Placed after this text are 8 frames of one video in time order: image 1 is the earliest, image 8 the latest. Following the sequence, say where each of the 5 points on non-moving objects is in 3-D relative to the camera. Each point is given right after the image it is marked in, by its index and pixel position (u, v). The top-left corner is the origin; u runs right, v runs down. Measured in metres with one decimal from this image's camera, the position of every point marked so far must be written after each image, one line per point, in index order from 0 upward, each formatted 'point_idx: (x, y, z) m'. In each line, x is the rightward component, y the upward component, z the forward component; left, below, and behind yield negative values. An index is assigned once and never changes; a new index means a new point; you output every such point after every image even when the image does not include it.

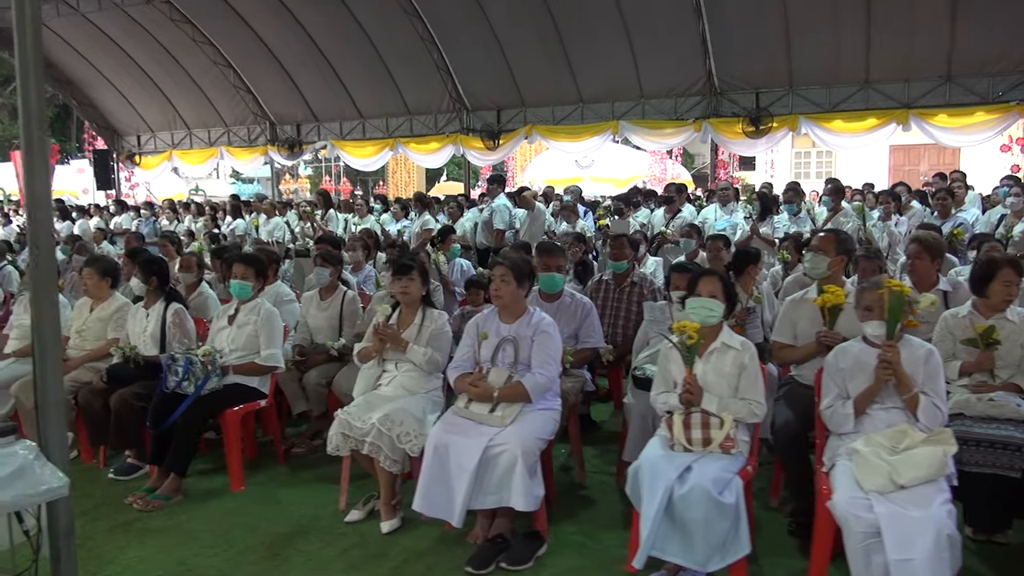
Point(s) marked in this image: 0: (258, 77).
0: (-5.3, +4.4, +17.1) m
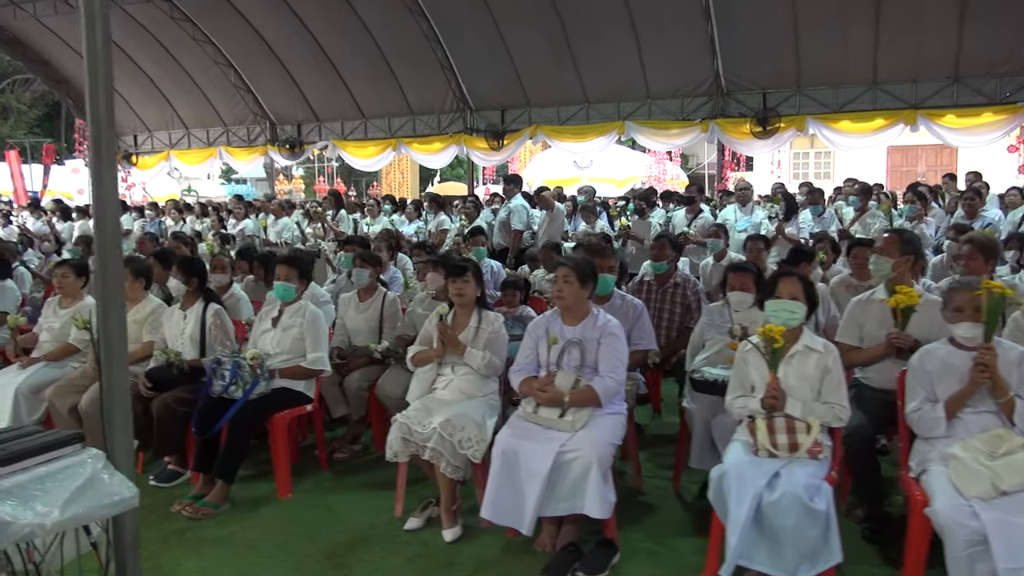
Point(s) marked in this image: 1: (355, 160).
0: (-5.2, +4.4, +16.9) m
1: (-3.3, +2.7, +16.8) m
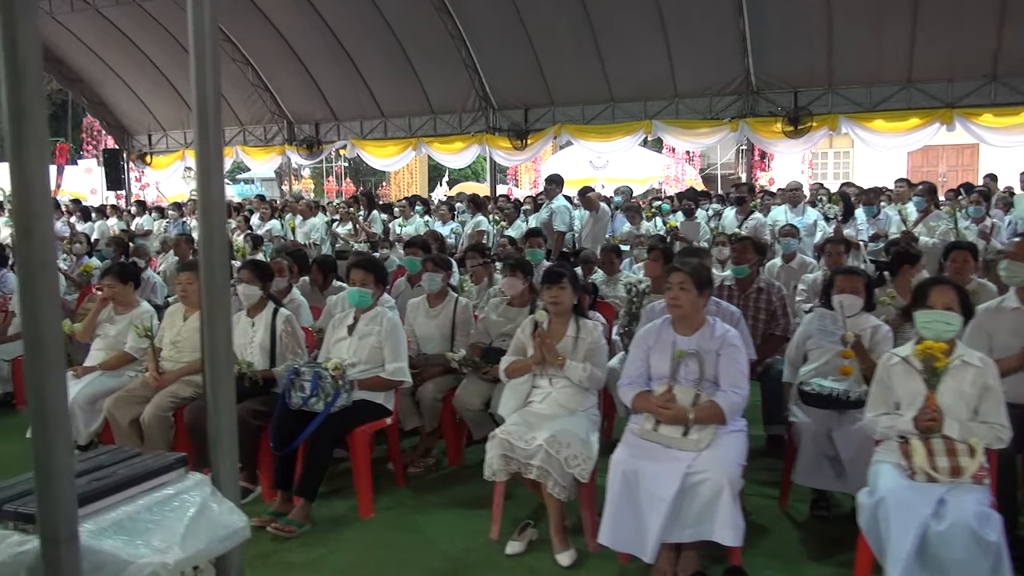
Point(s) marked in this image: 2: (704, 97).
0: (-4.8, +4.4, +16.7) m
1: (-2.8, +2.6, +16.6) m
2: (+3.3, +3.3, +14.0) m
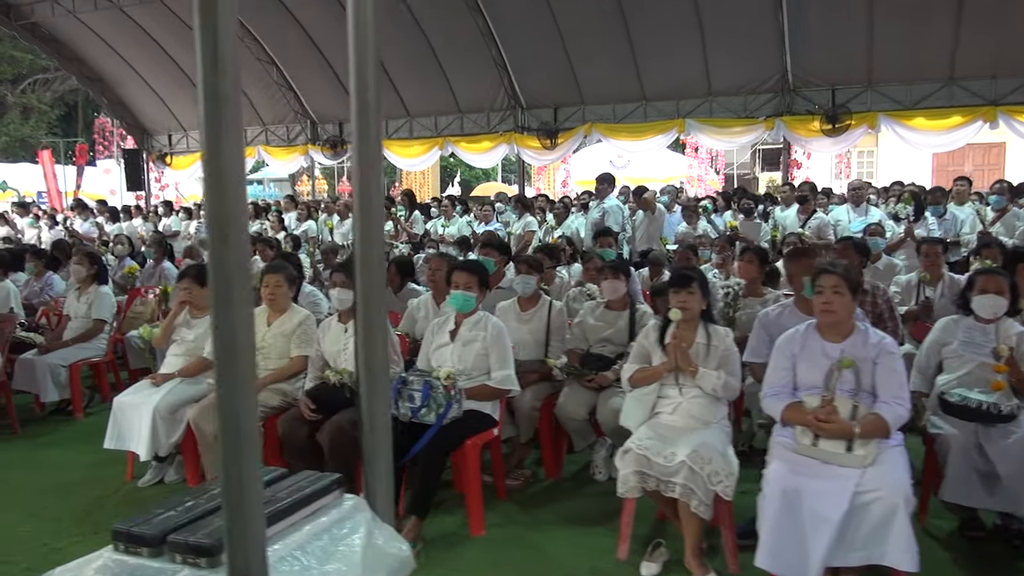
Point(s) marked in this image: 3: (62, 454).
0: (-4.2, +4.3, +16.5) m
1: (-2.3, +2.6, +16.4) m
2: (+3.8, +3.3, +13.8) m
3: (-2.6, -1.0, +4.8) m
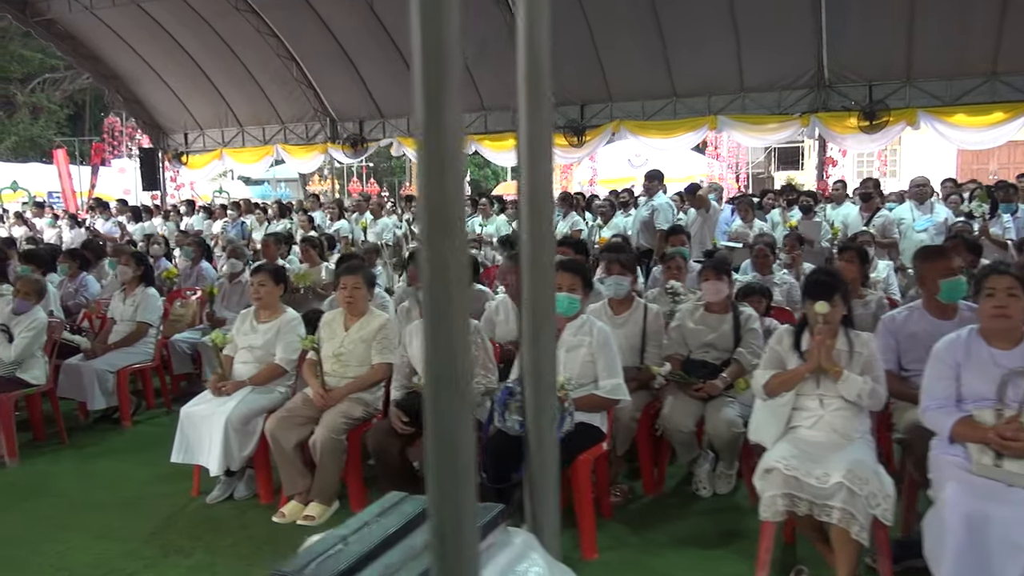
0: (-3.8, +4.3, +16.2) m
1: (-1.8, +2.6, +16.1) m
2: (+4.3, +3.3, +13.5) m
3: (-2.2, -1.0, +4.5) m
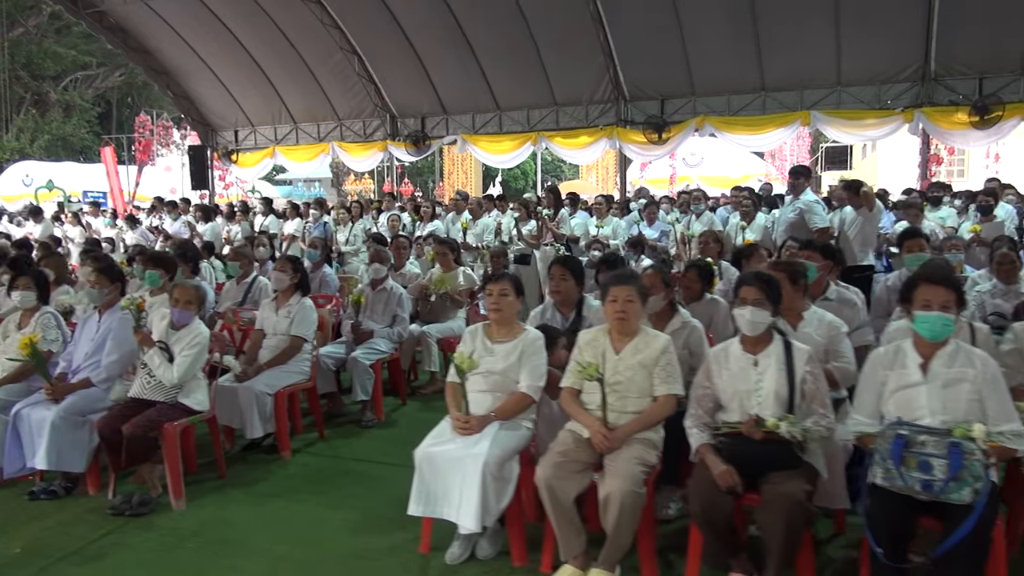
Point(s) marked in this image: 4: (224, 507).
0: (-2.4, +4.3, +15.6) m
1: (-0.4, +2.5, +15.4) m
2: (+5.6, +3.2, +12.7) m
3: (-1.0, -1.0, +3.8) m
4: (-1.4, -1.0, +3.9) m
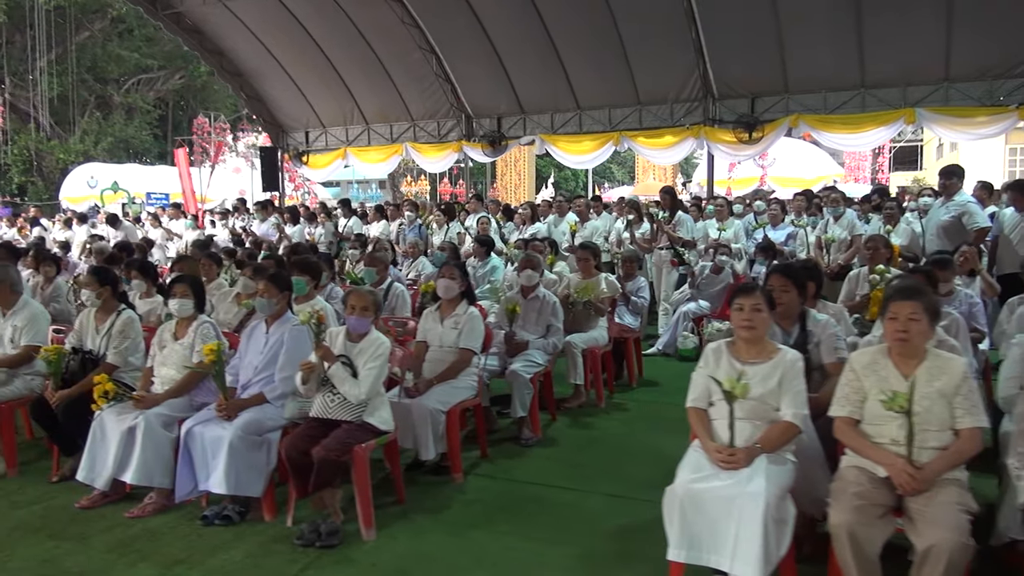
0: (-0.9, +4.2, +15.3) m
1: (+1.0, +2.5, +15.0) m
2: (+7.0, +3.1, +12.1) m
3: (0.0, -1.1, +3.5) m
4: (-0.4, -1.1, +3.6) m
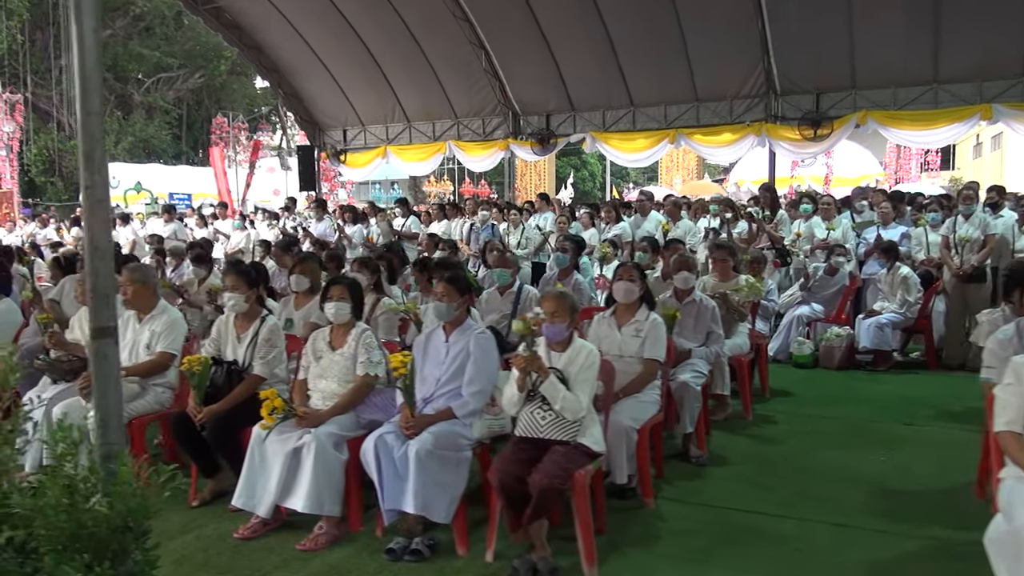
0: (0.0, +4.2, +14.8) m
1: (+2.0, +2.4, +14.6) m
2: (+7.9, +3.1, +11.7) m
3: (+0.9, -1.1, +3.0) m
4: (+0.5, -1.1, +3.1) m
